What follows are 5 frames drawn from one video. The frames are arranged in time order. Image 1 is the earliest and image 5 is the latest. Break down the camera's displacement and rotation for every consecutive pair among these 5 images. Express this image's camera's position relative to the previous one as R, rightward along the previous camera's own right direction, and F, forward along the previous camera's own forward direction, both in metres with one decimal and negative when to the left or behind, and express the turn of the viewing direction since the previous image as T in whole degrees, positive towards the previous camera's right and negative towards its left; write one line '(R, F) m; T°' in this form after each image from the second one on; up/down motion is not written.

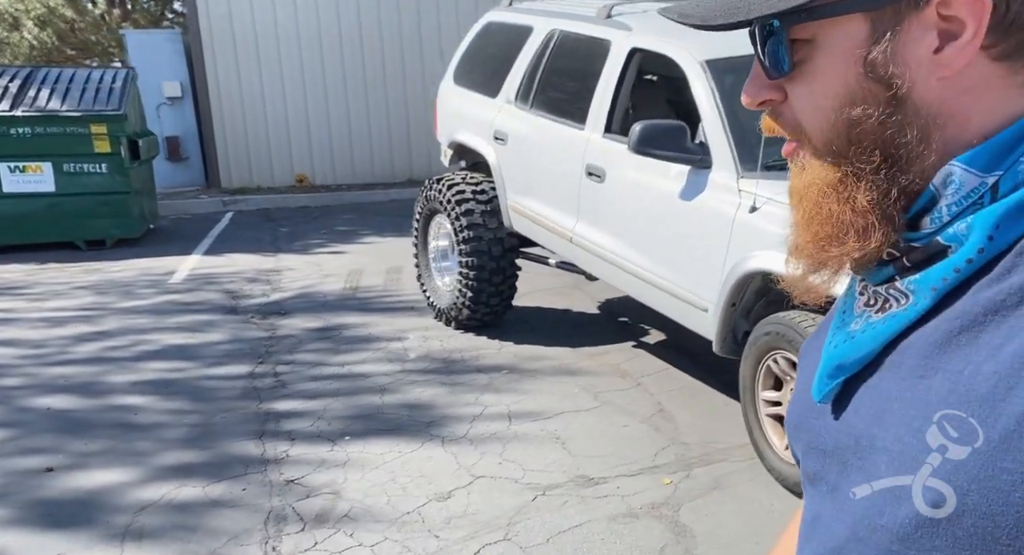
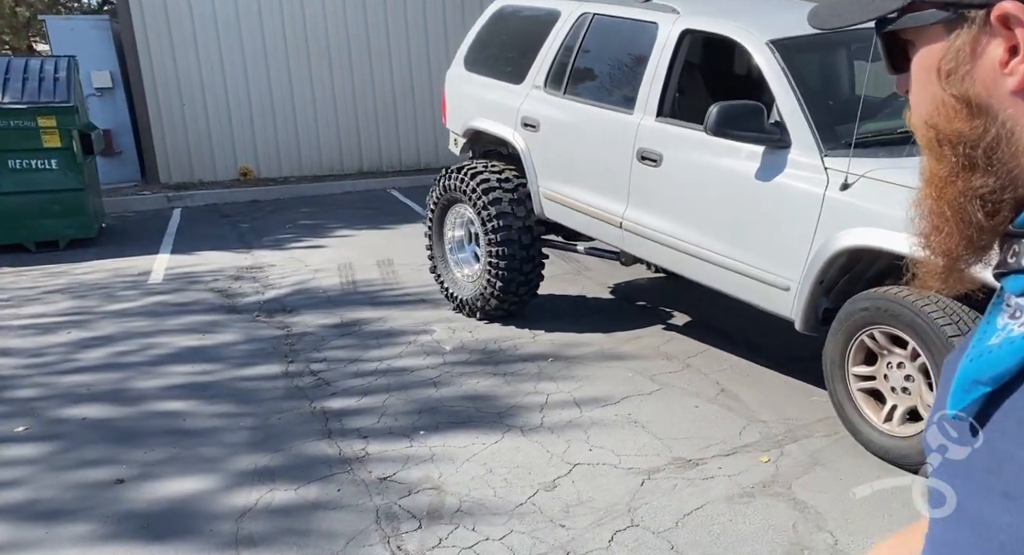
(-0.8, +0.1) m; +6°
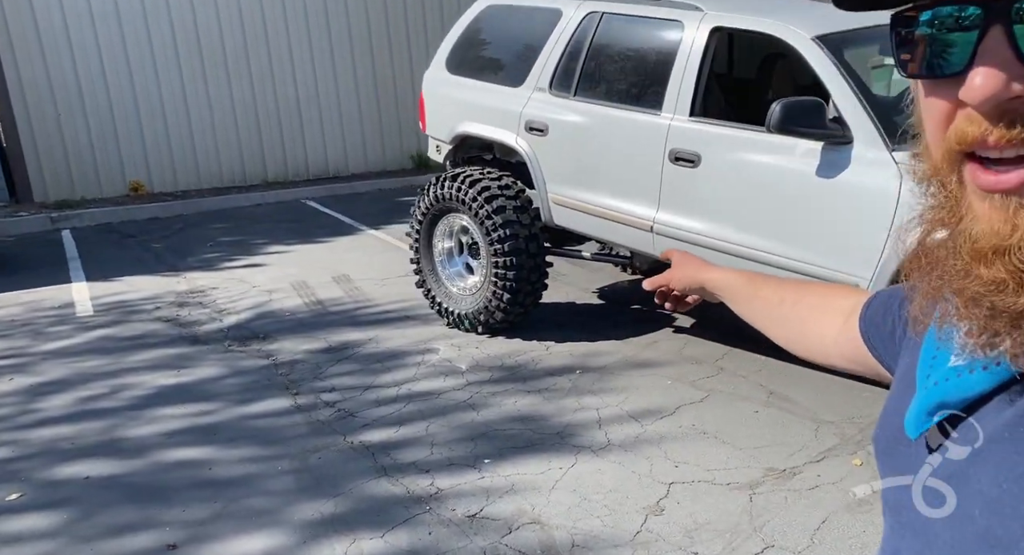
(-1.0, +0.3) m; +9°
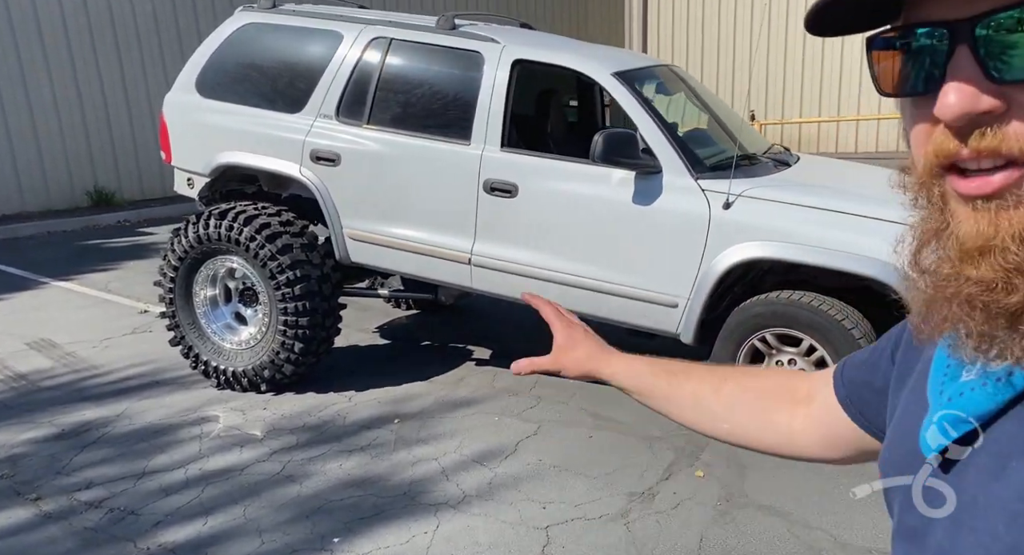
(-0.9, +0.5) m; +24°
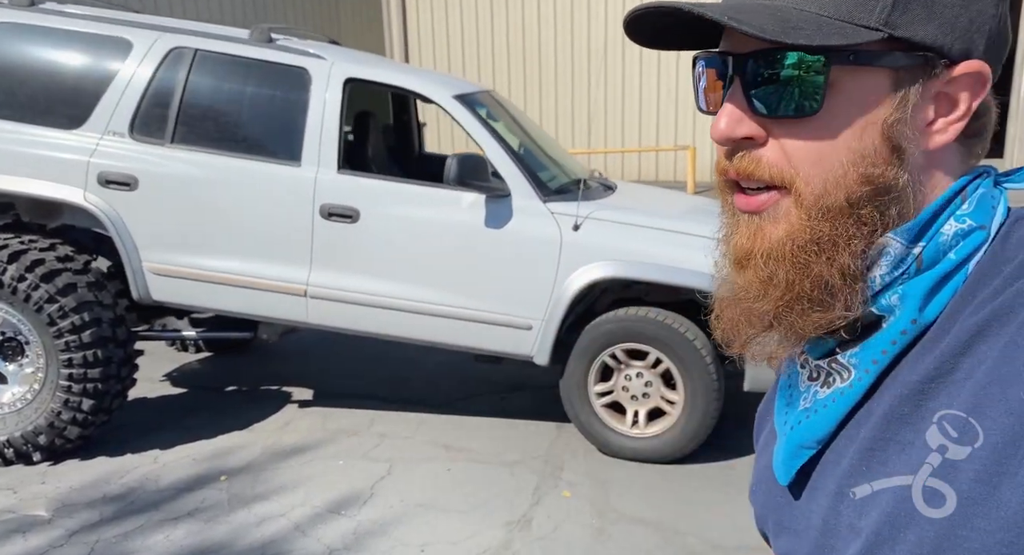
(-0.8, +0.3) m; +21°
